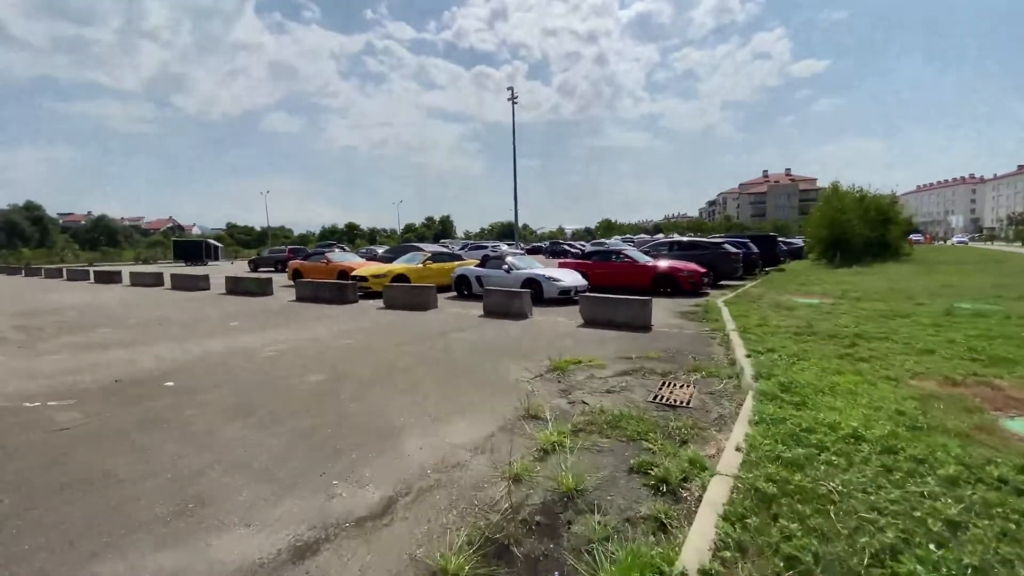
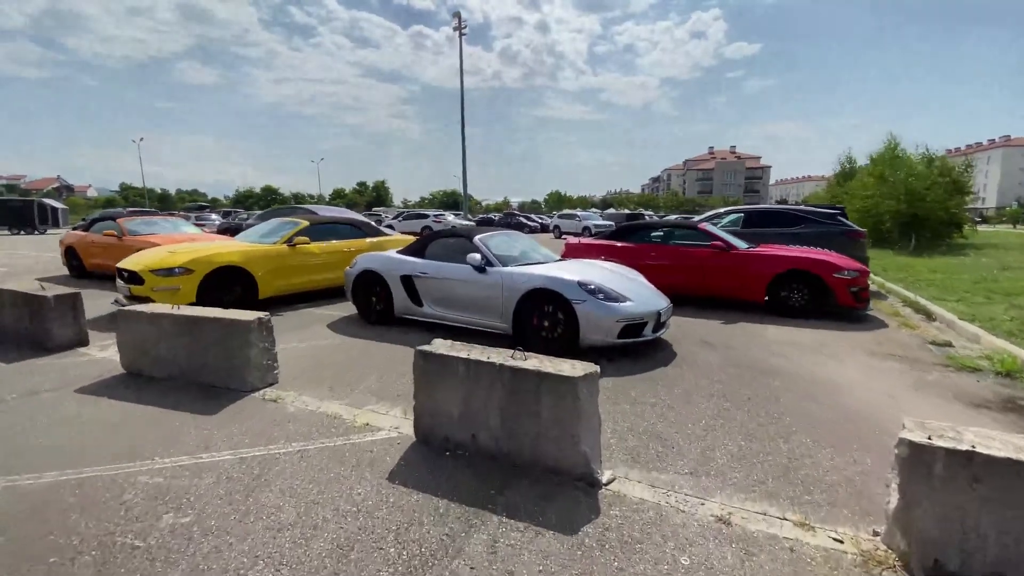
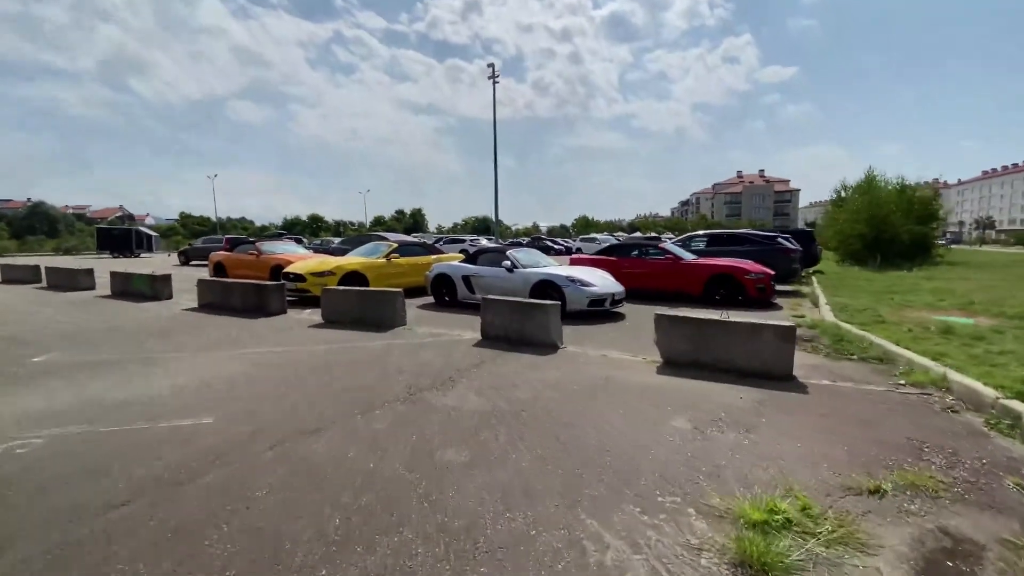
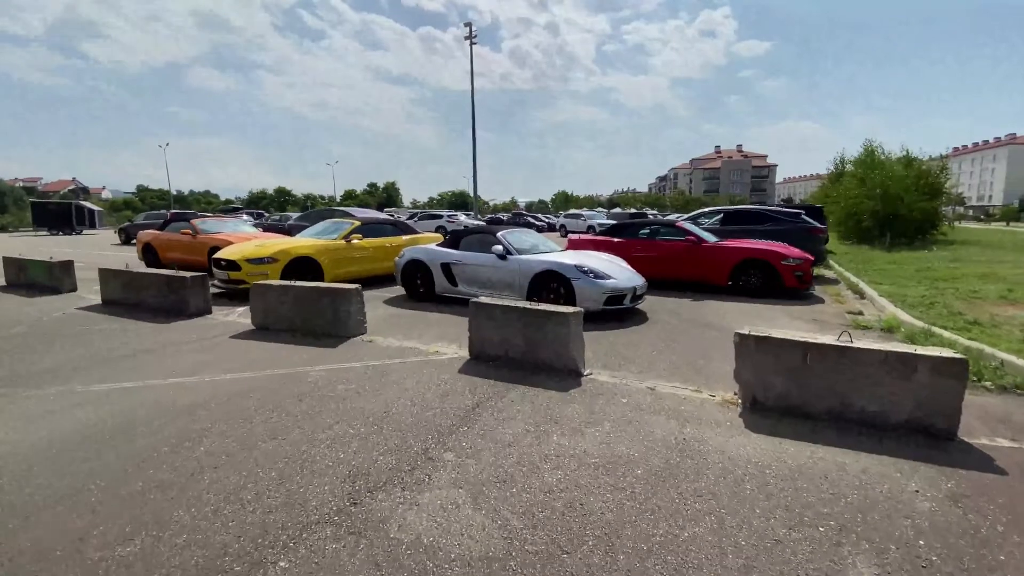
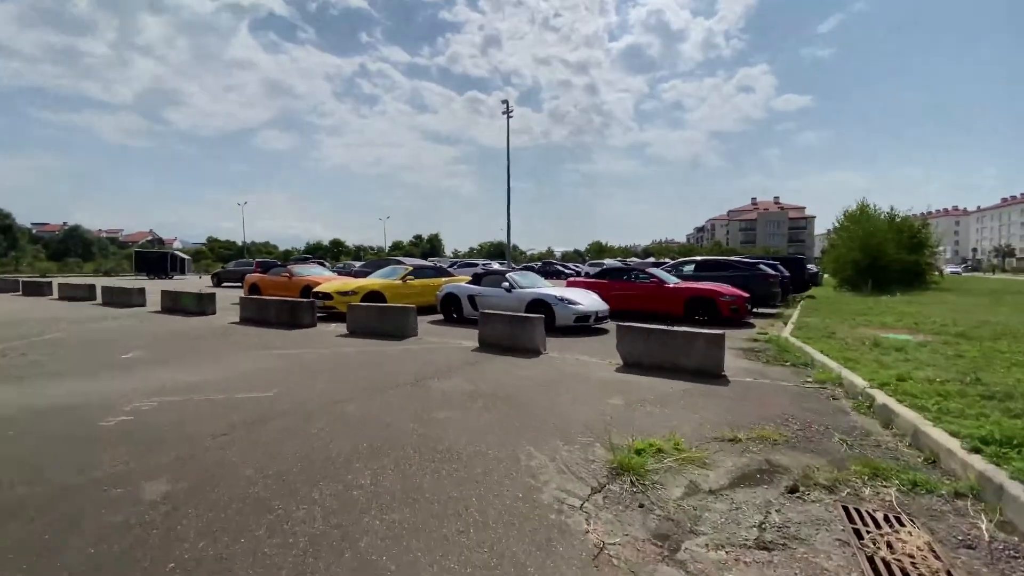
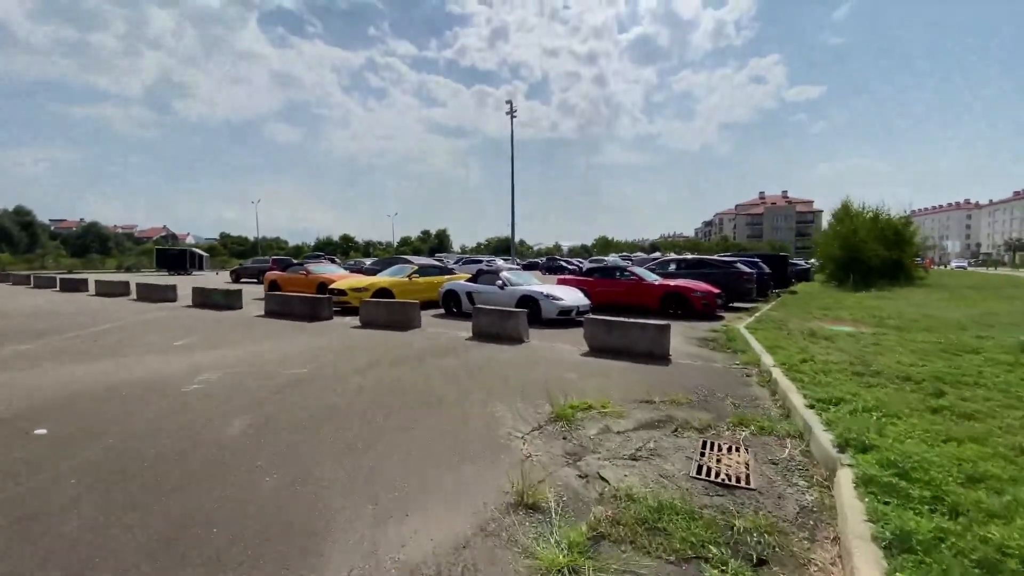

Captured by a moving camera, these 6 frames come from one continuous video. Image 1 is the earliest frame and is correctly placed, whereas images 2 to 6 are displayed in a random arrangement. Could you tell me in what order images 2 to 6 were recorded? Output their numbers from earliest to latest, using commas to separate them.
6, 5, 3, 4, 2
